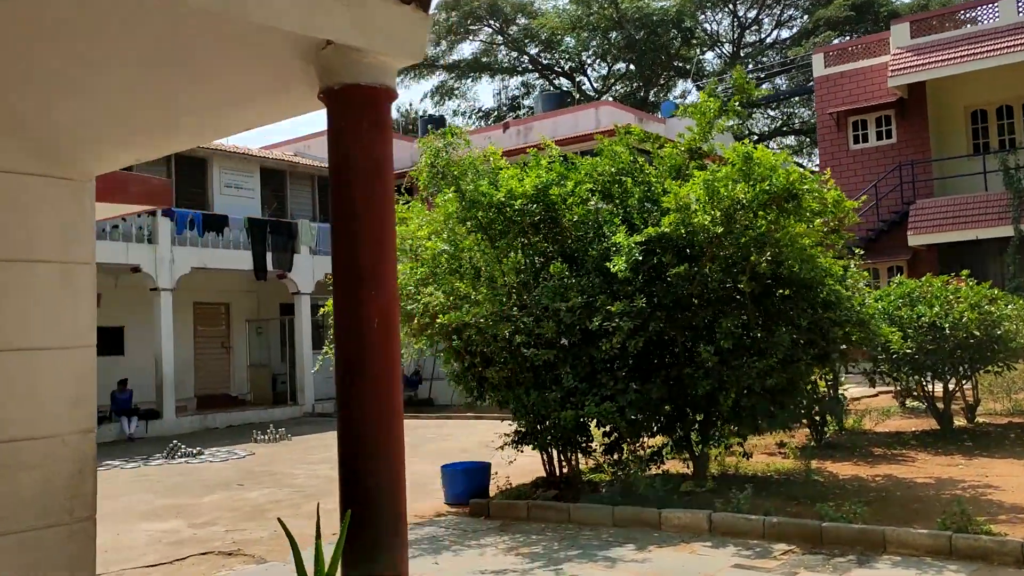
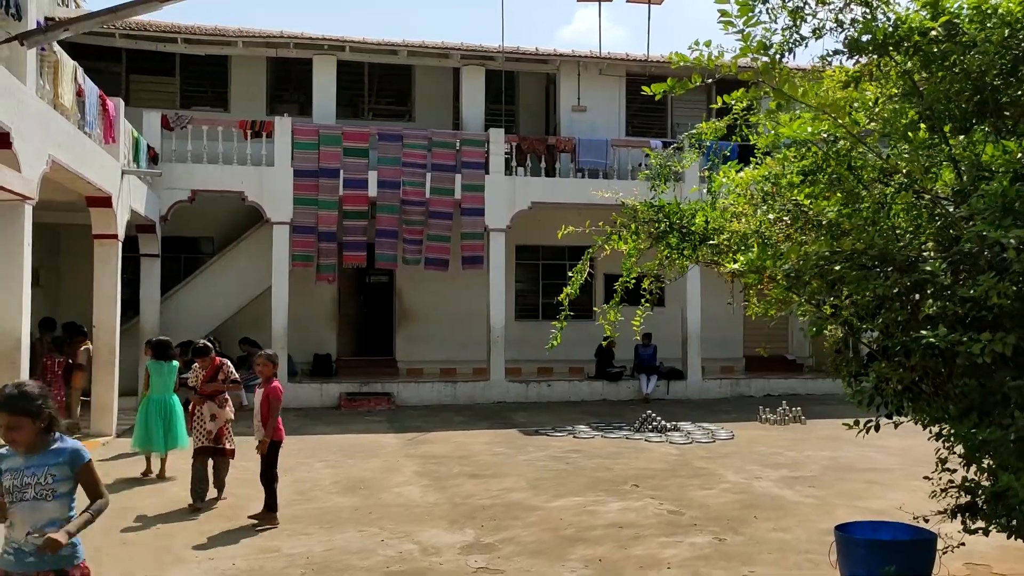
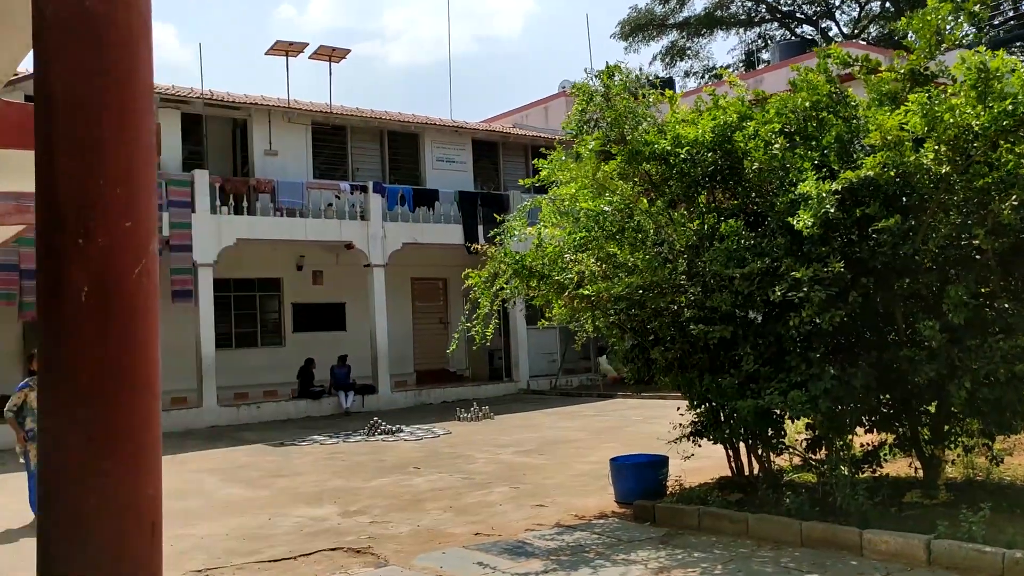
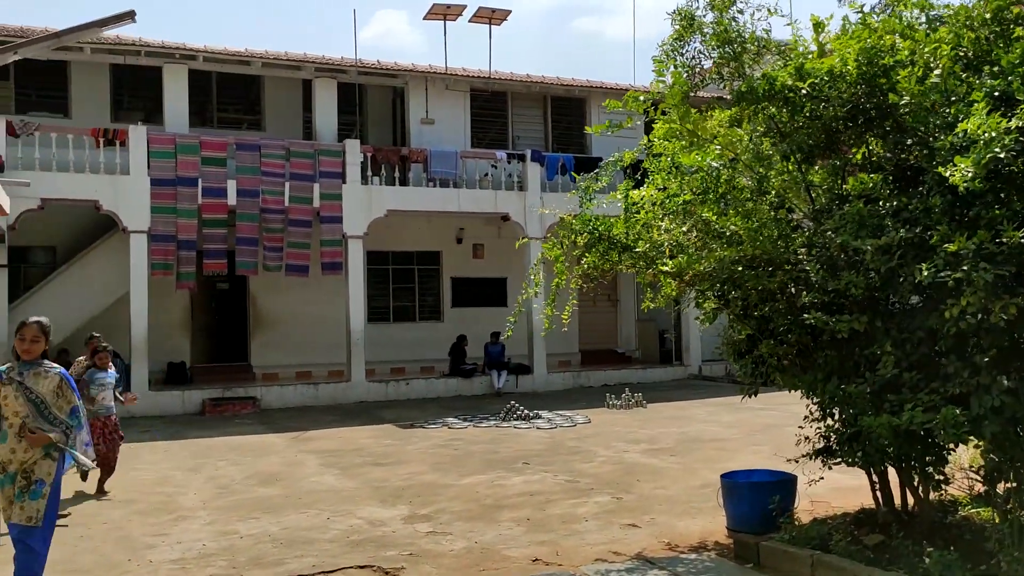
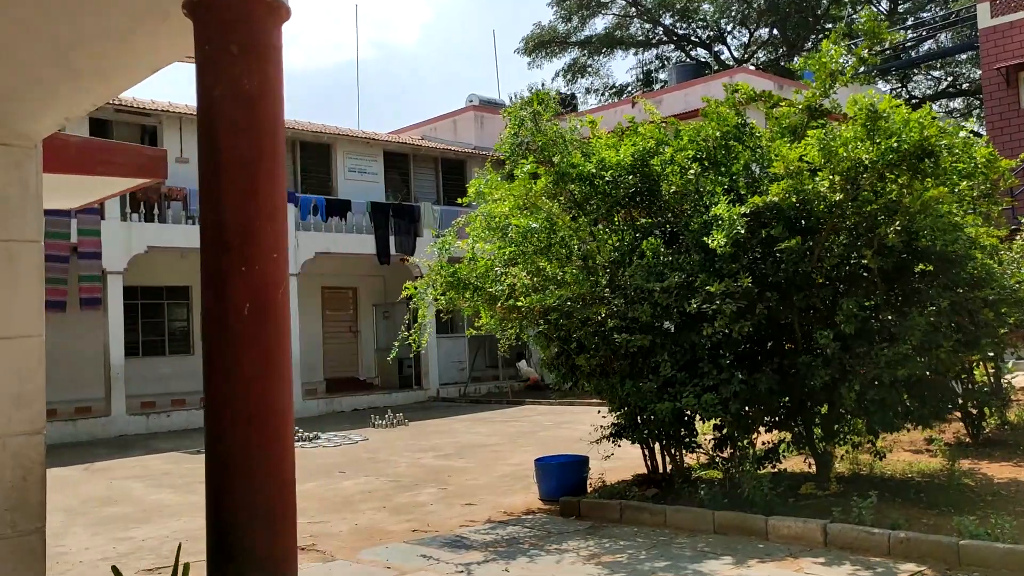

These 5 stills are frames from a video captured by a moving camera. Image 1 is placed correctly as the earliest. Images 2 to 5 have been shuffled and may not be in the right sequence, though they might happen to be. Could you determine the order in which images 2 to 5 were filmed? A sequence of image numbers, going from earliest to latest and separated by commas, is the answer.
5, 3, 4, 2
